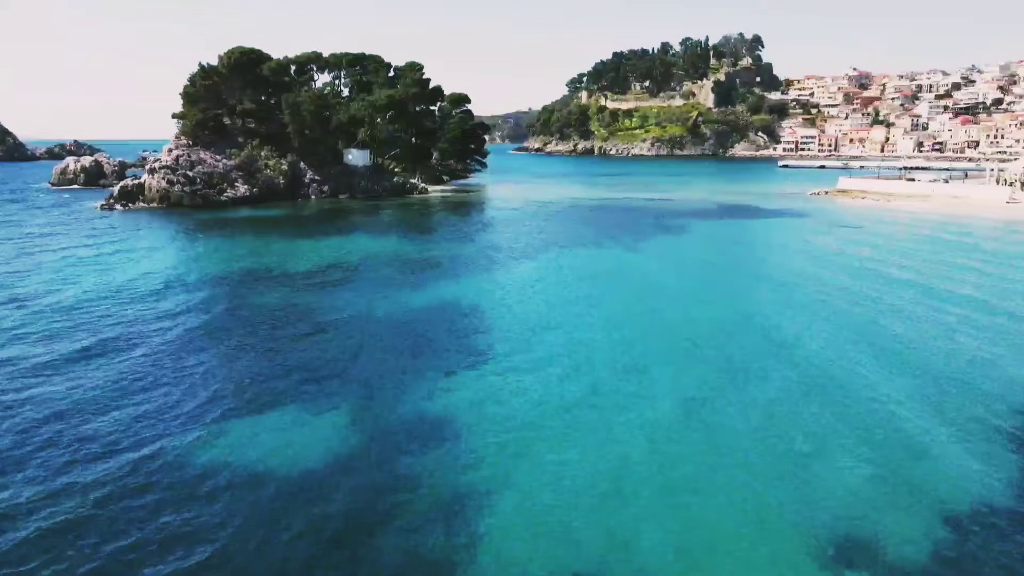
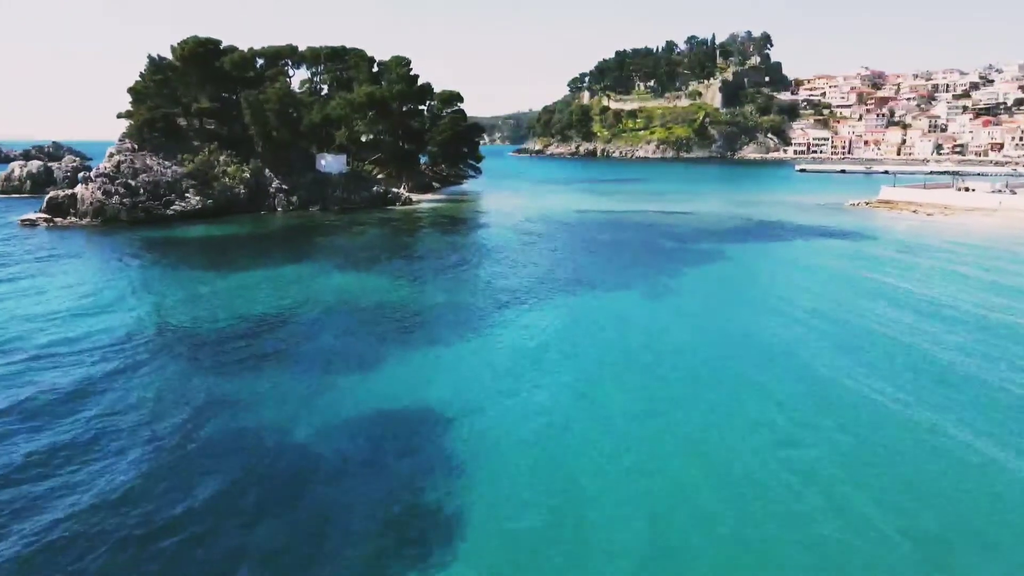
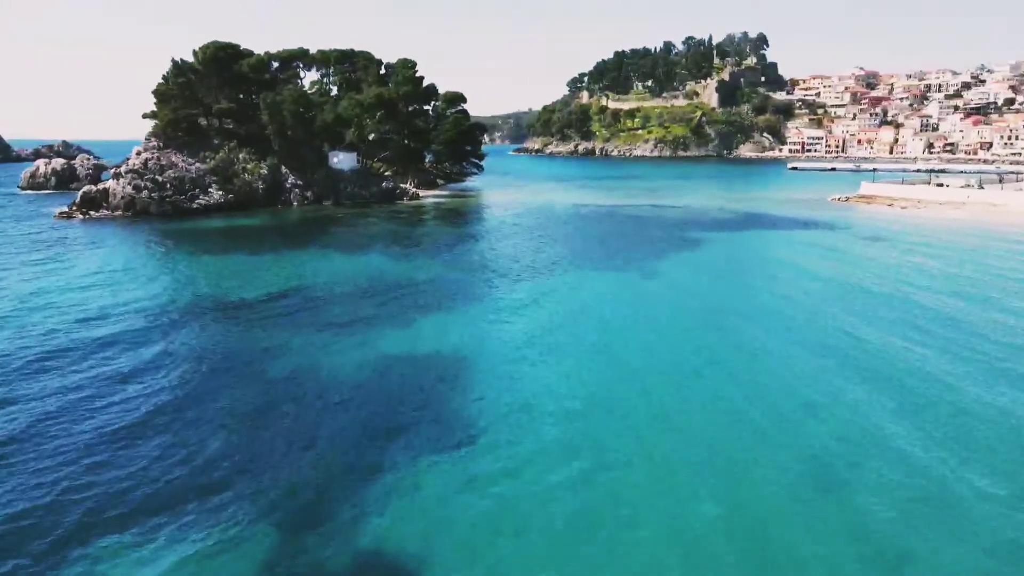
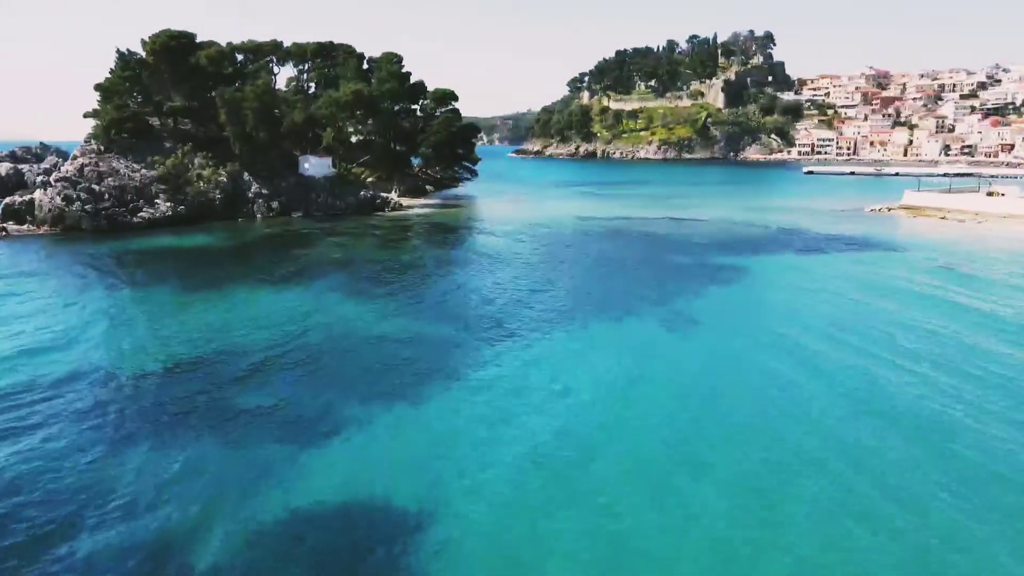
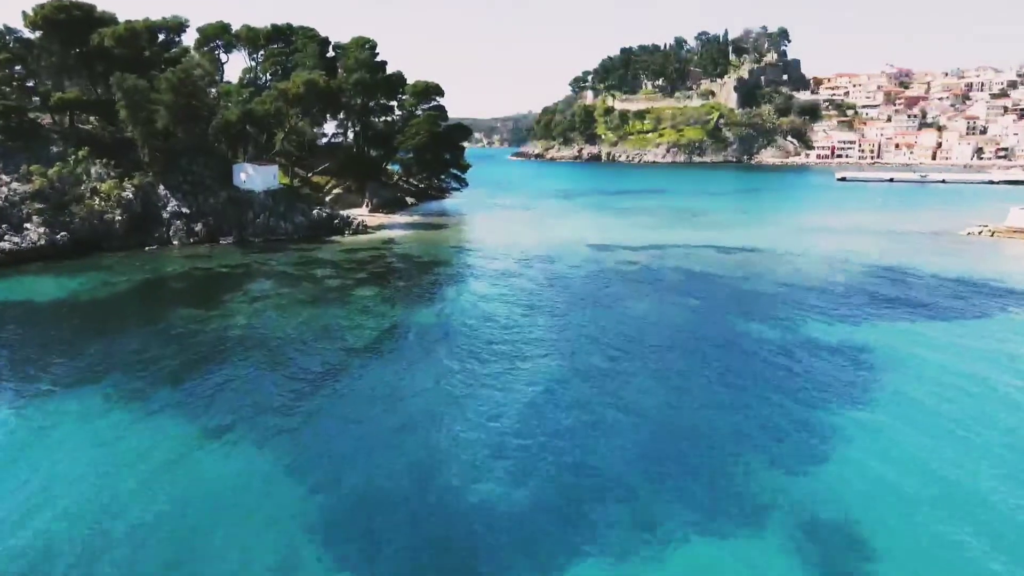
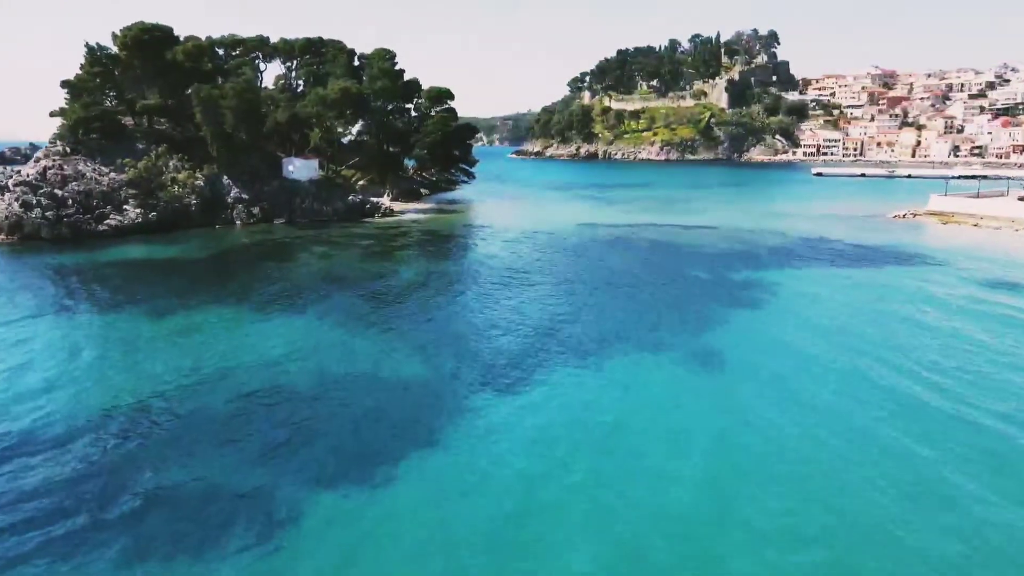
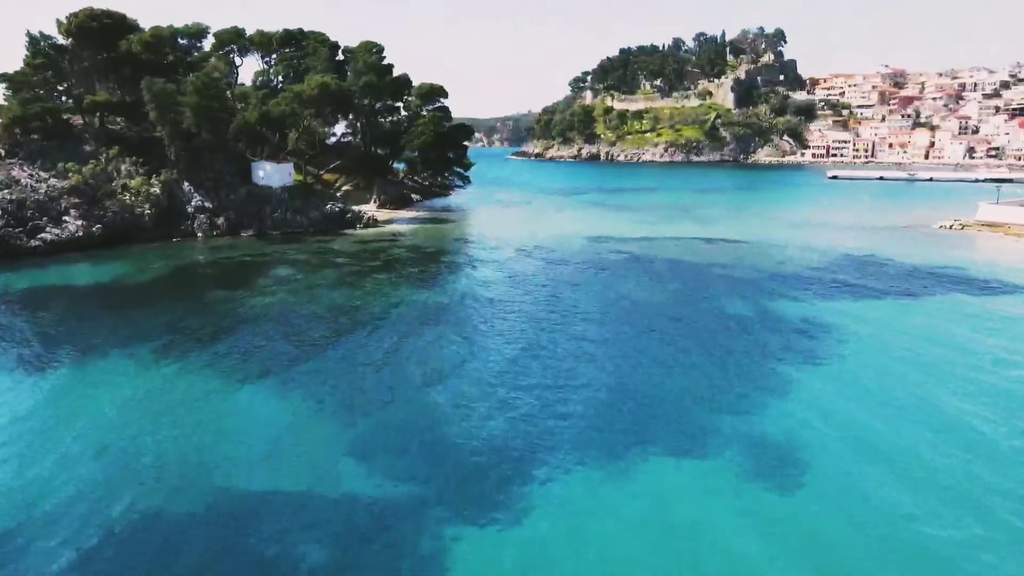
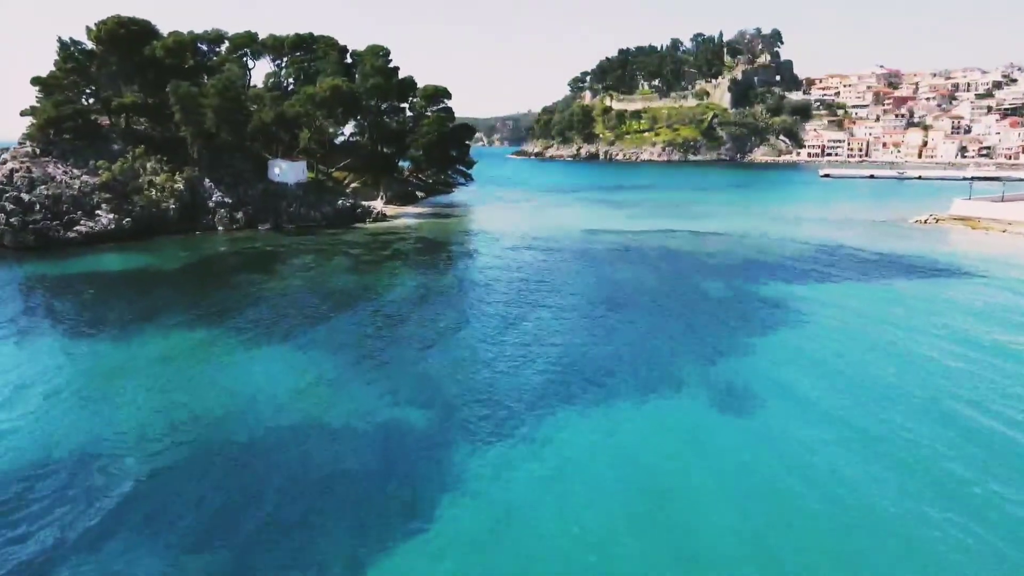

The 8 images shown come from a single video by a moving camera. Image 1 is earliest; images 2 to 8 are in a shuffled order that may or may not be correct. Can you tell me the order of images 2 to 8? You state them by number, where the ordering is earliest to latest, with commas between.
3, 2, 4, 6, 8, 7, 5
